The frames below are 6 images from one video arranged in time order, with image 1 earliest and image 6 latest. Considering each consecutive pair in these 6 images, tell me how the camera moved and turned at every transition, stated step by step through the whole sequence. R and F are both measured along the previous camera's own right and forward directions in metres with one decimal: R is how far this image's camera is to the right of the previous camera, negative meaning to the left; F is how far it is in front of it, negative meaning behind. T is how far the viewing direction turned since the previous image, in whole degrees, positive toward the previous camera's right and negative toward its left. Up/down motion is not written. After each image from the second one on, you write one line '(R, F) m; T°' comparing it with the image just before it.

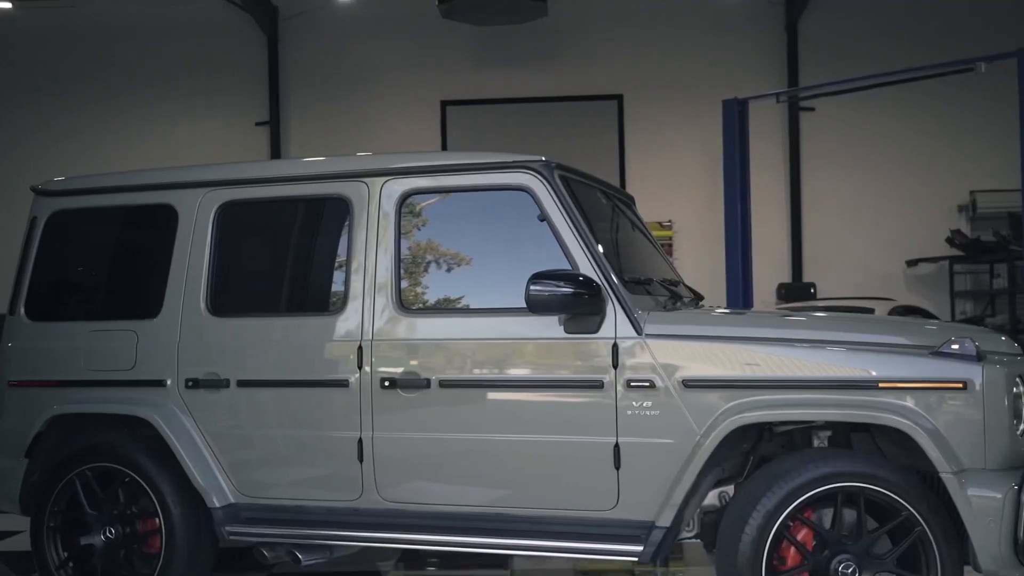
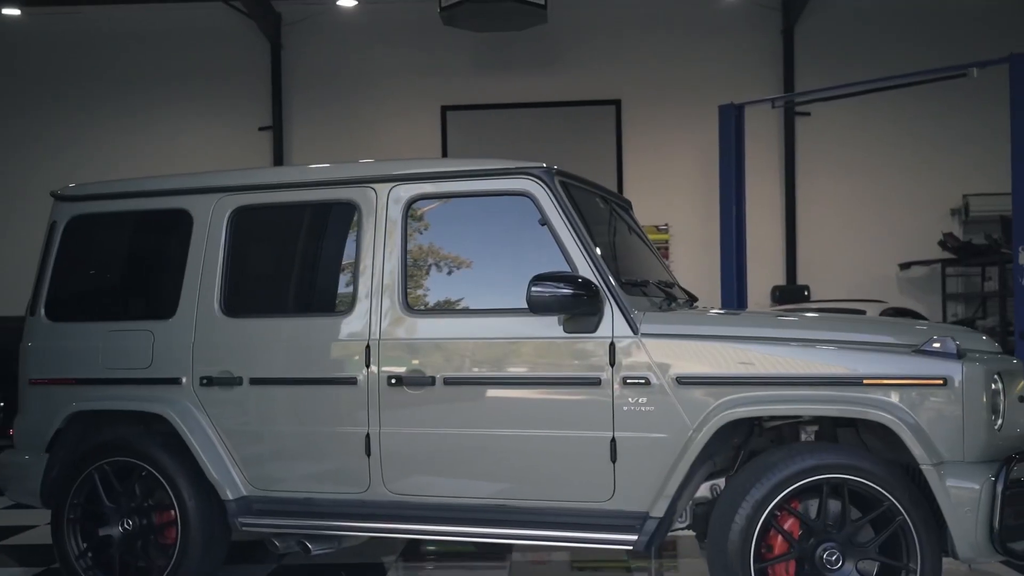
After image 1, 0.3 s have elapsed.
(0.0, -0.1) m; 0°
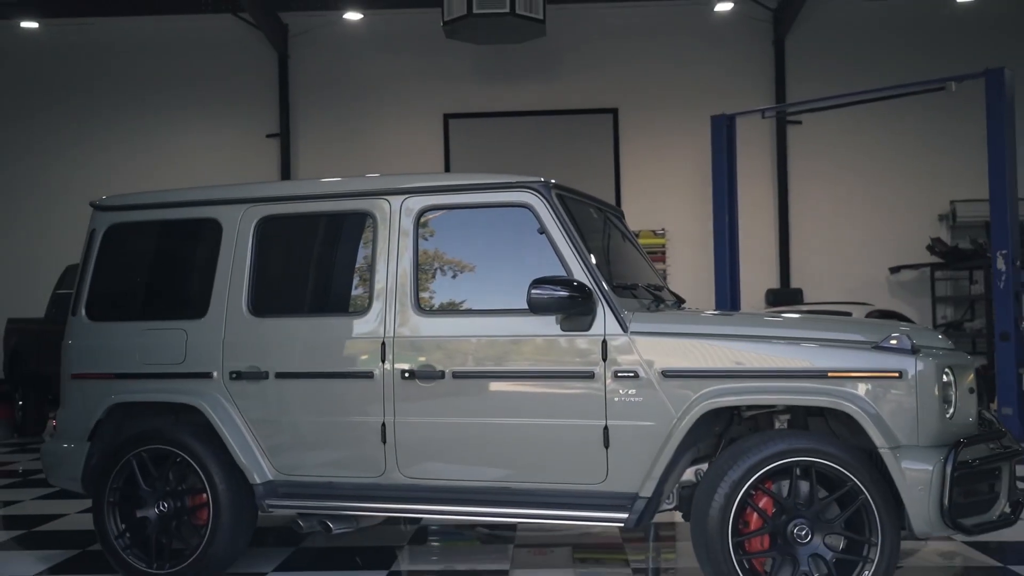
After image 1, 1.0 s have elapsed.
(0.0, -0.3) m; 0°
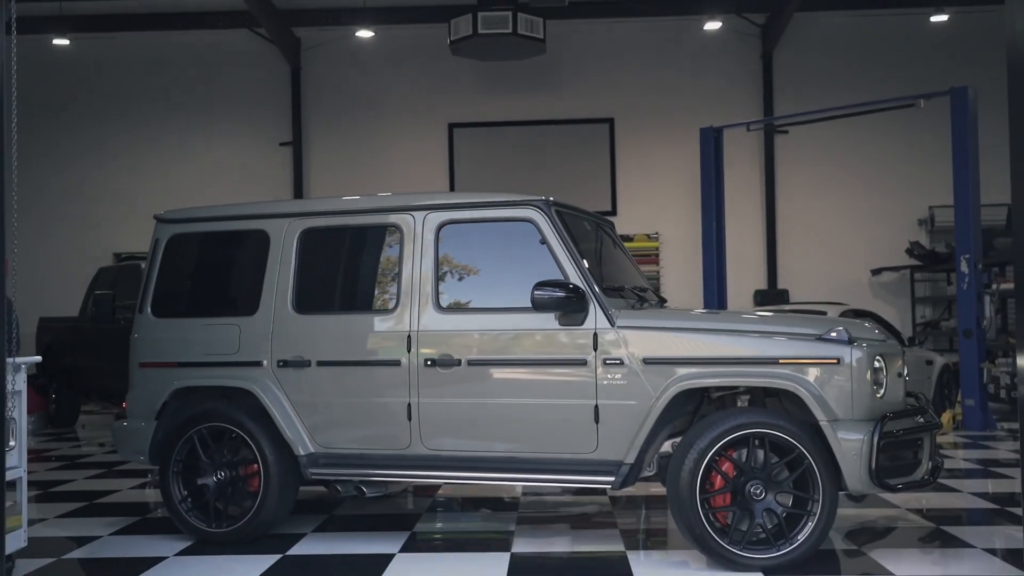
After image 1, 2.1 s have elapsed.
(0.0, -0.6) m; 0°
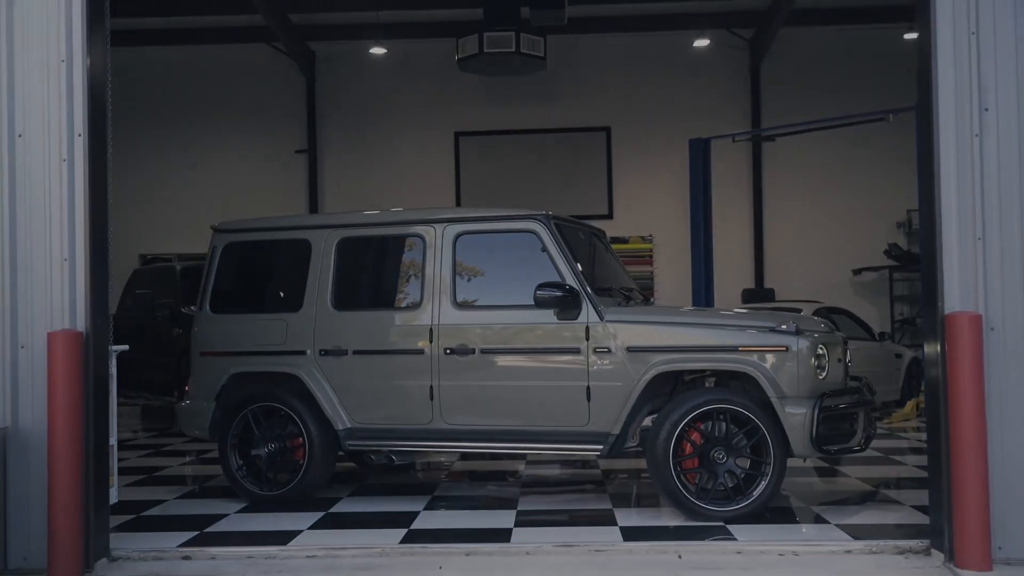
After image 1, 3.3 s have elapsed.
(0.0, -0.8) m; 0°
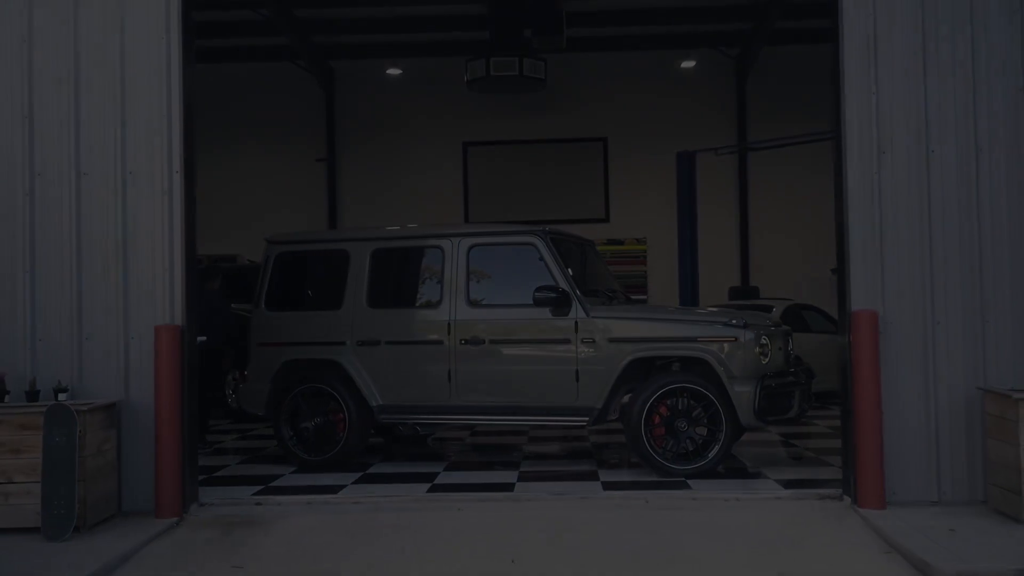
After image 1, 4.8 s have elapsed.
(0.0, -1.1) m; 0°
